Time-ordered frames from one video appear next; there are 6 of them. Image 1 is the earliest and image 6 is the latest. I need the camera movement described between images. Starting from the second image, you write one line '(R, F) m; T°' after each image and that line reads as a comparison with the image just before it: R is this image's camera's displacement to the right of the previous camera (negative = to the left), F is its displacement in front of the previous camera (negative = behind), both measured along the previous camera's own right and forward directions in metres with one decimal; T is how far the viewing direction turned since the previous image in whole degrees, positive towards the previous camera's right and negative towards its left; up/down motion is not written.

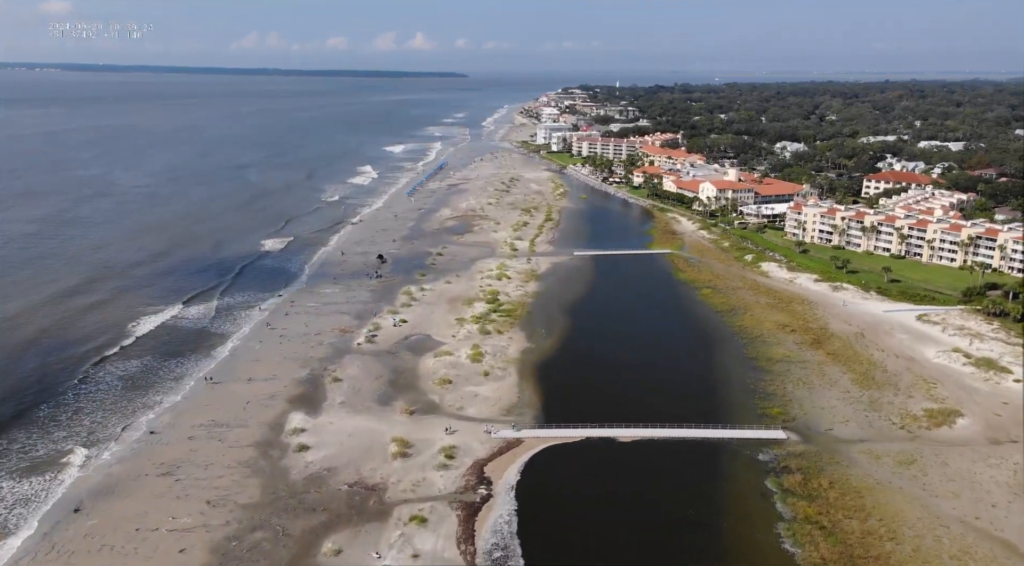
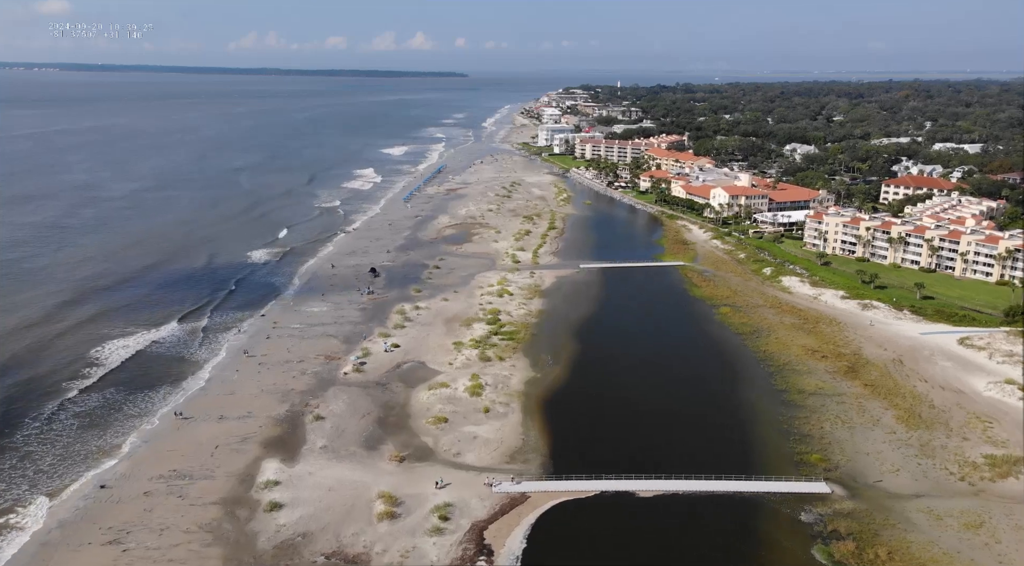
(-0.1, +3.4) m; 0°
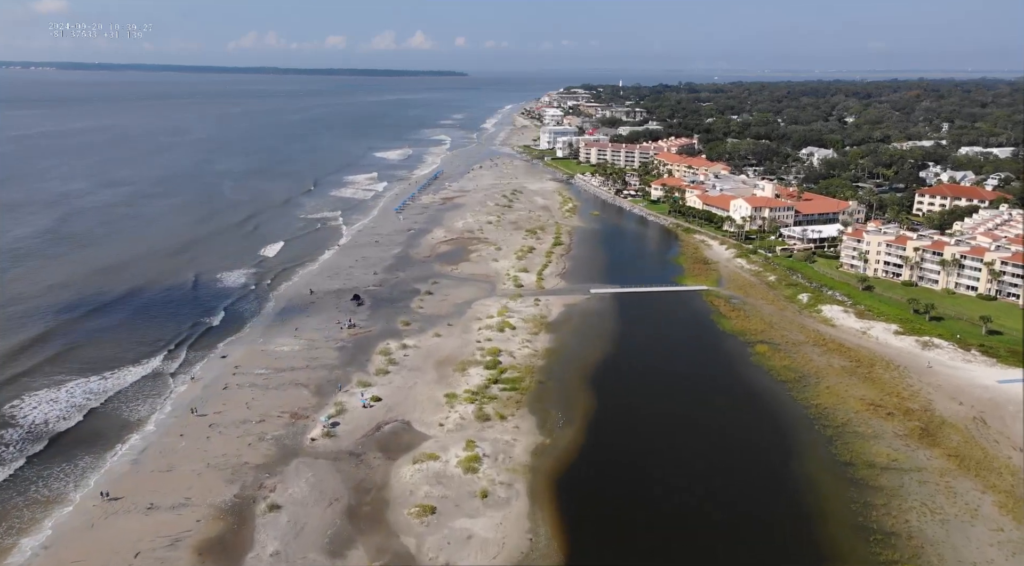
(-0.1, +5.6) m; 0°
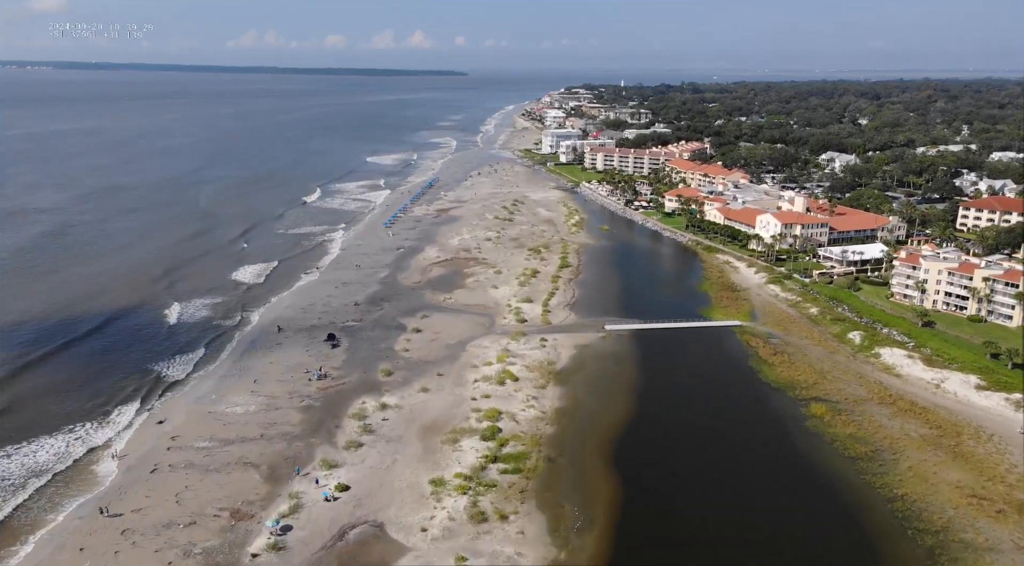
(-0.1, +6.2) m; 0°
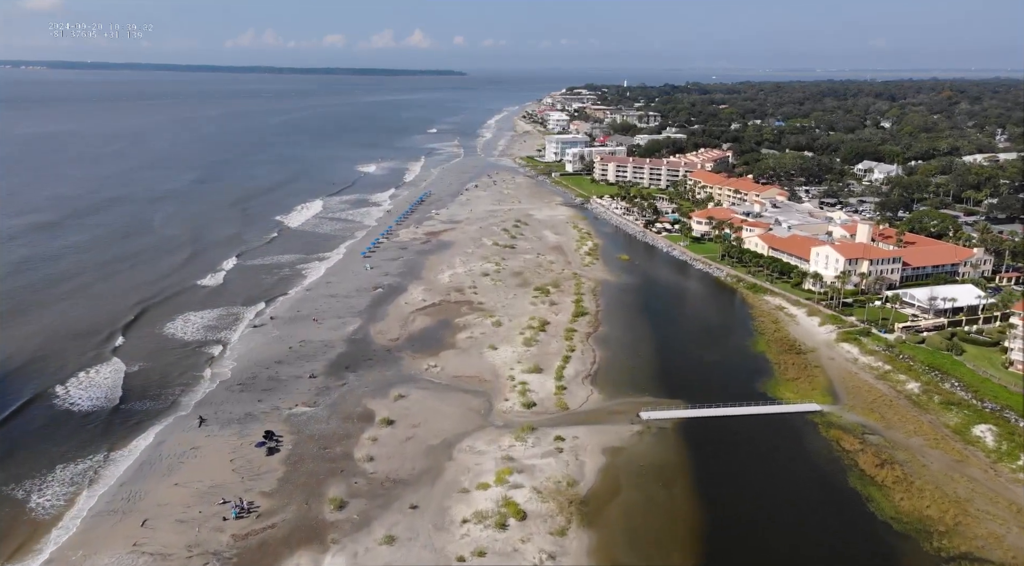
(-0.2, +9.6) m; 0°
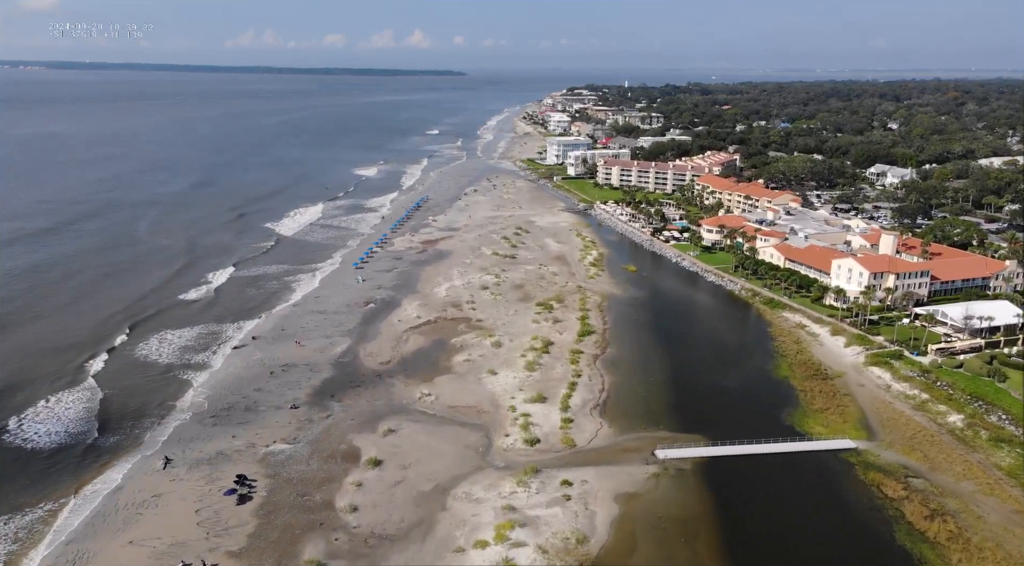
(-0.1, +2.8) m; 0°
